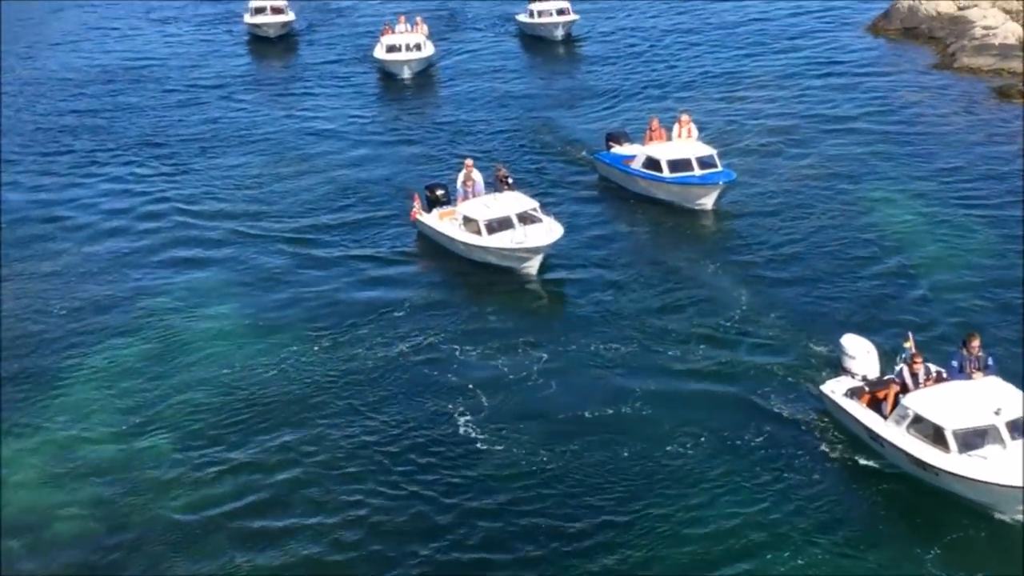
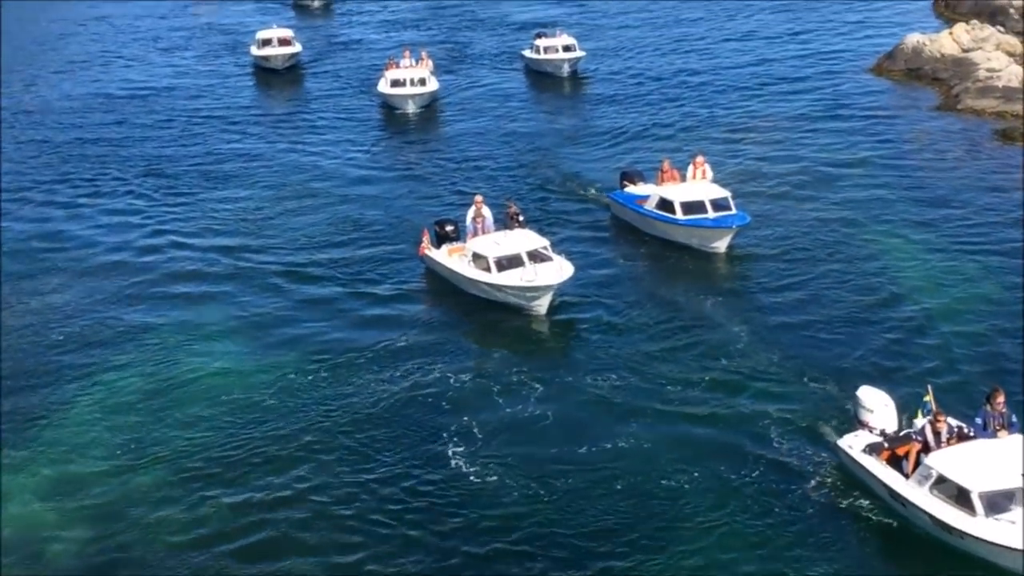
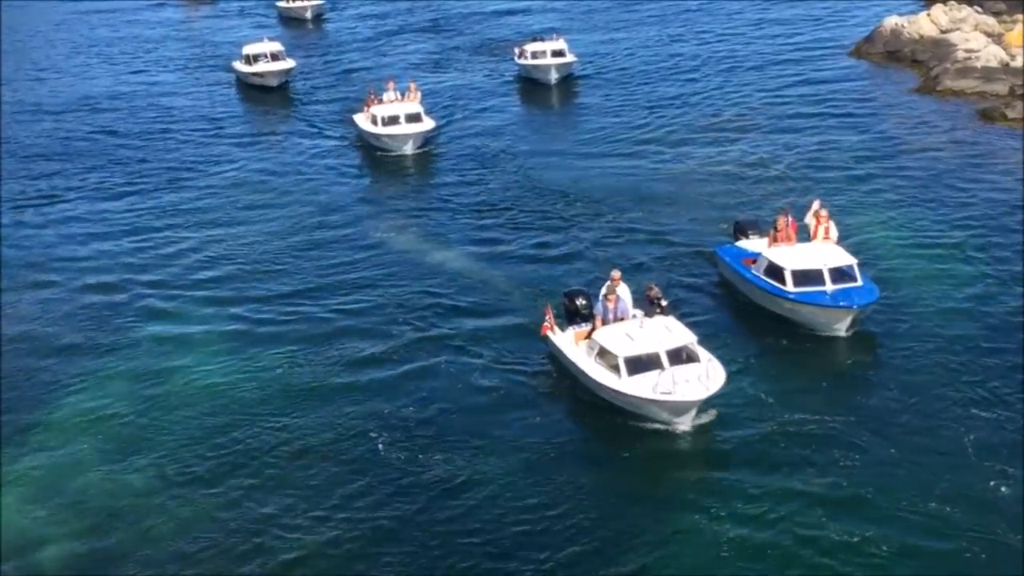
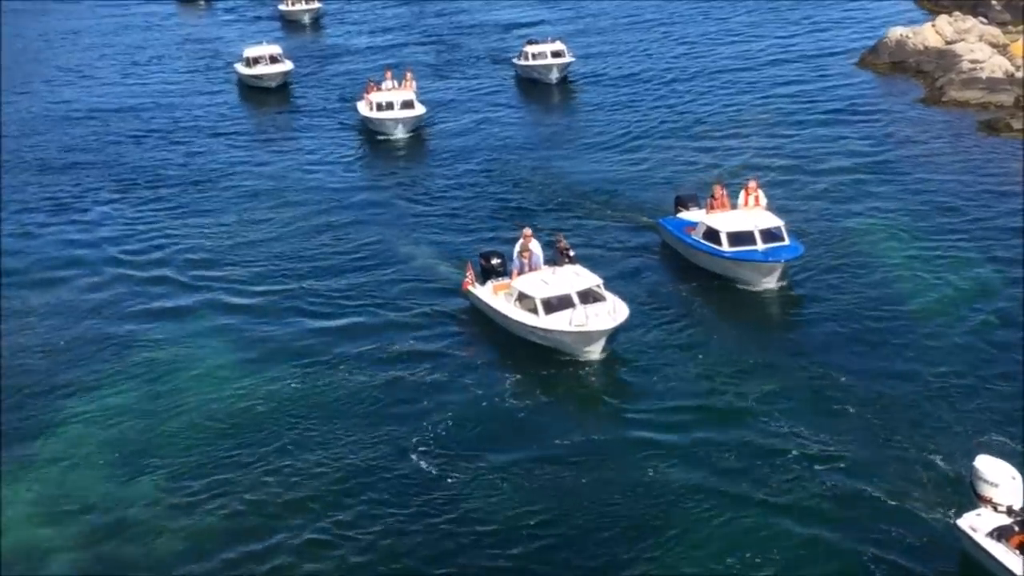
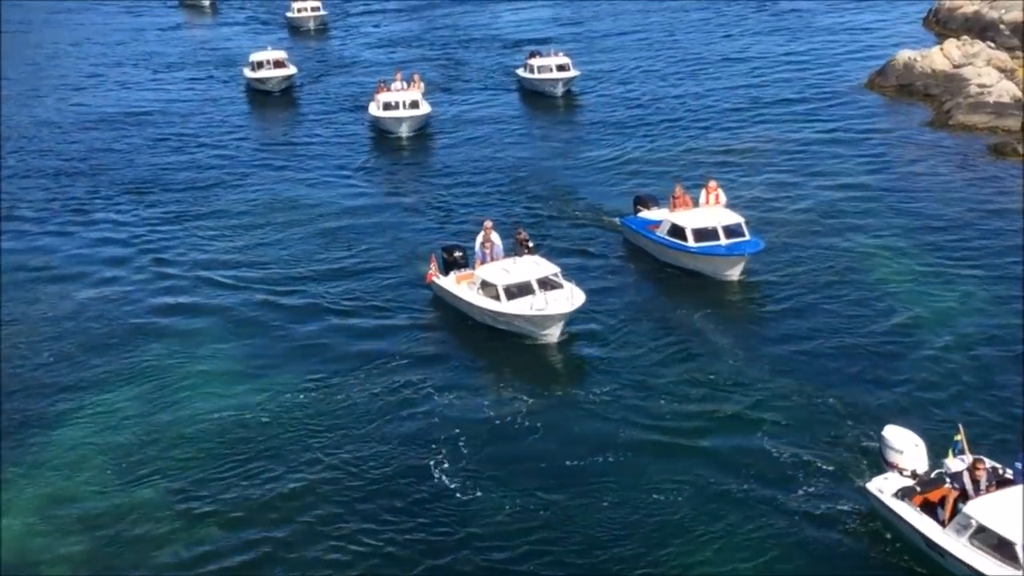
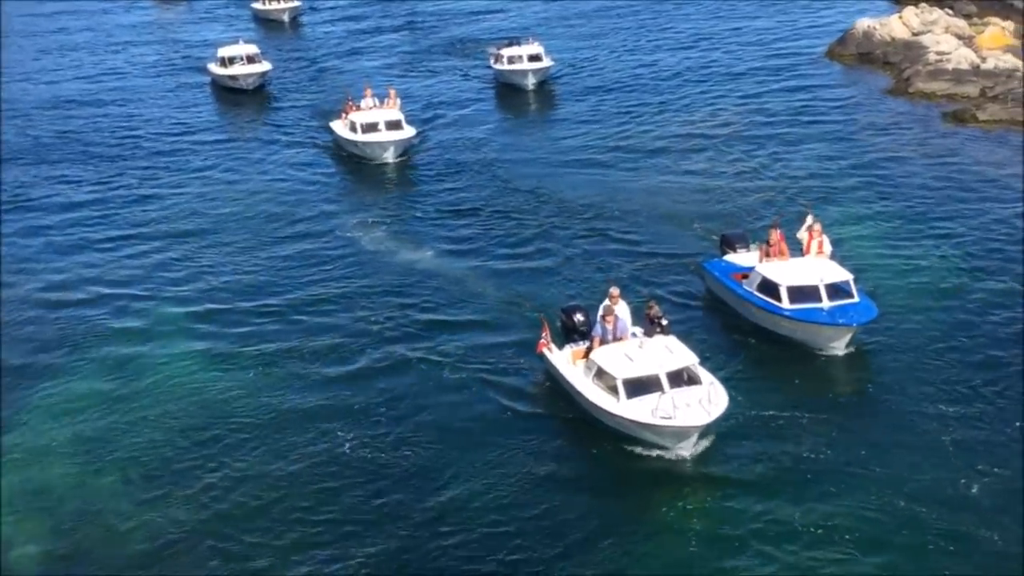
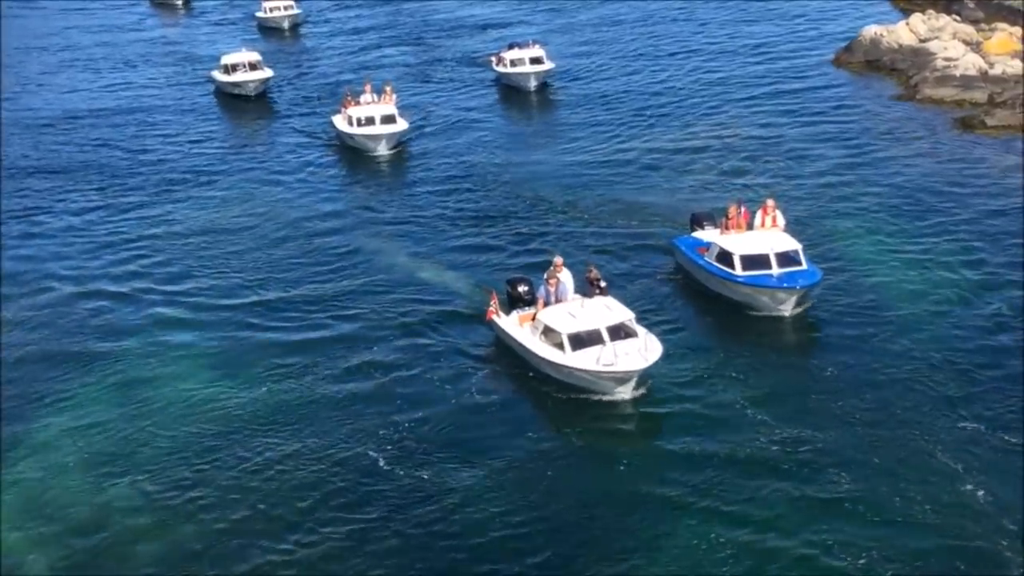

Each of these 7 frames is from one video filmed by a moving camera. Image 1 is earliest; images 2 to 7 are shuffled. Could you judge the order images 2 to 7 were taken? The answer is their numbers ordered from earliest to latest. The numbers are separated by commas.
2, 5, 4, 7, 3, 6
